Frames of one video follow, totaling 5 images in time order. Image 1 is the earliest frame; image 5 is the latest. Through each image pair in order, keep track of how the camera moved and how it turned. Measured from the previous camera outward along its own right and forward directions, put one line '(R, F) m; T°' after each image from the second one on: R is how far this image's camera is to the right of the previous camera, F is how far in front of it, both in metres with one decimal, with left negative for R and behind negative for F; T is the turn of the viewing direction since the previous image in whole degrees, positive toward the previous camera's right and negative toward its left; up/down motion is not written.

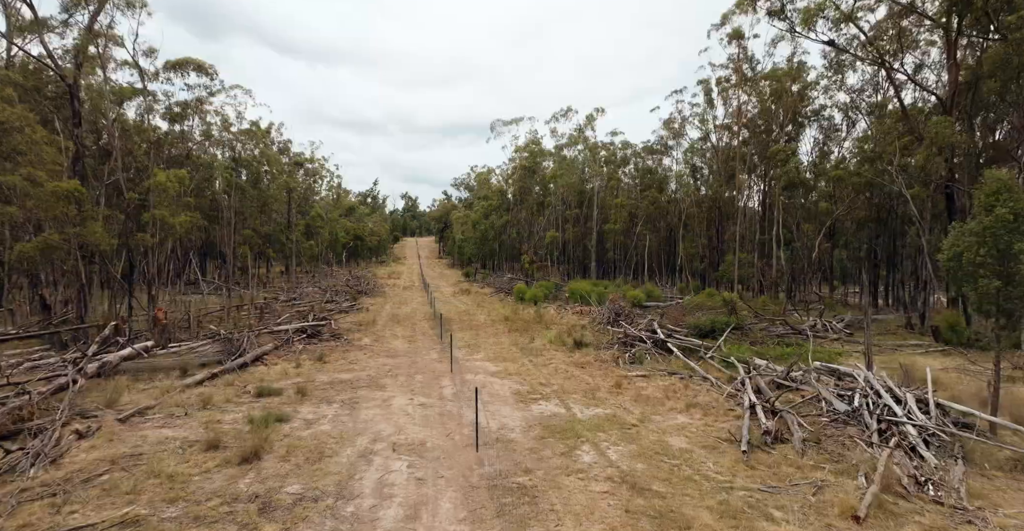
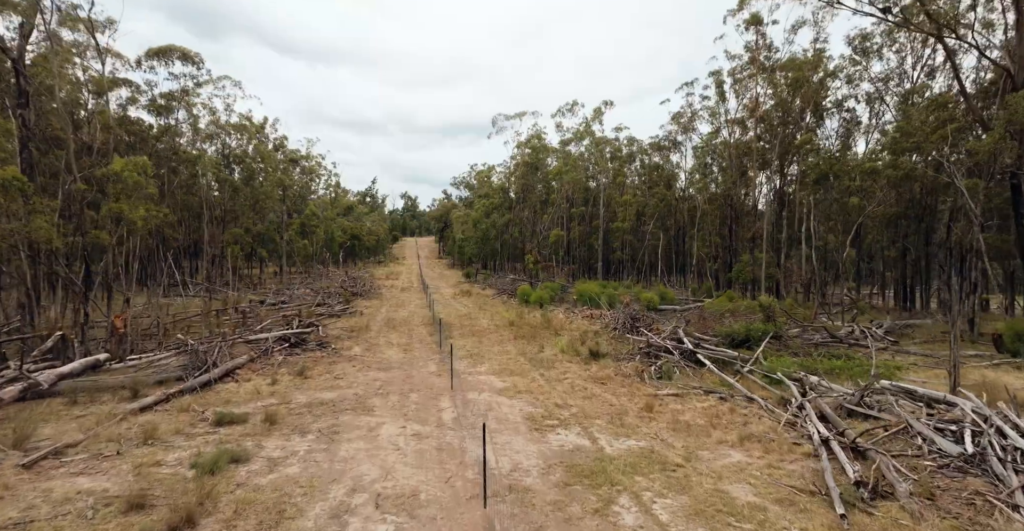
(-0.2, +1.6) m; 0°
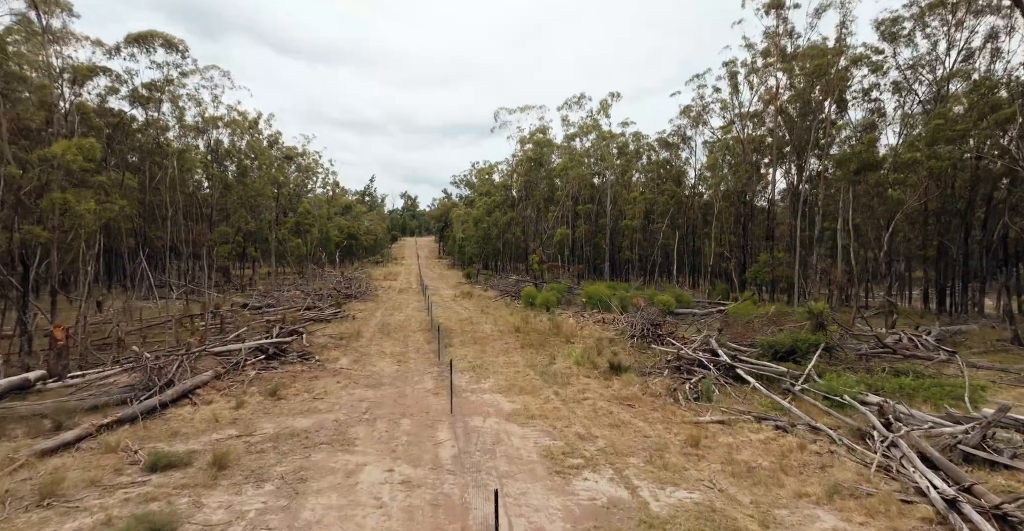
(-0.2, +1.6) m; 0°
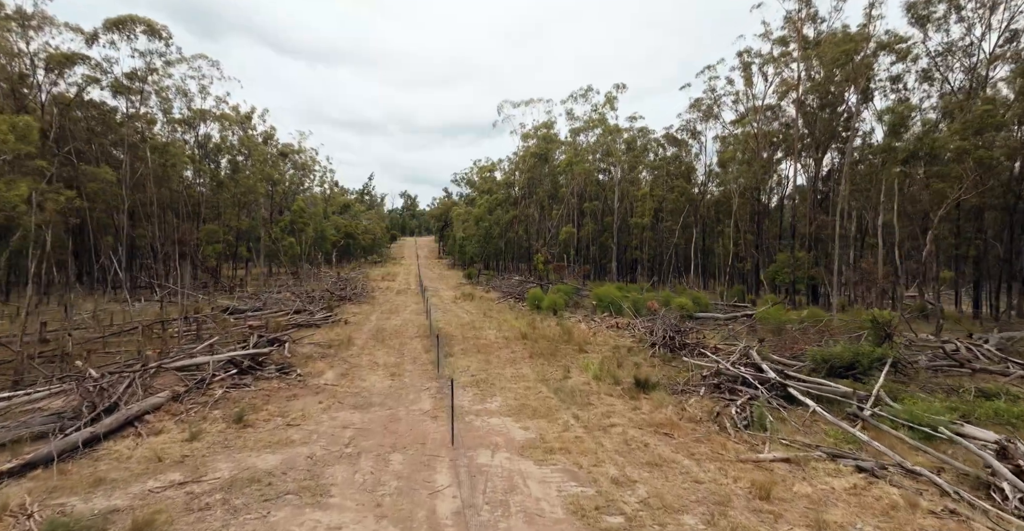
(-0.2, +1.5) m; 0°
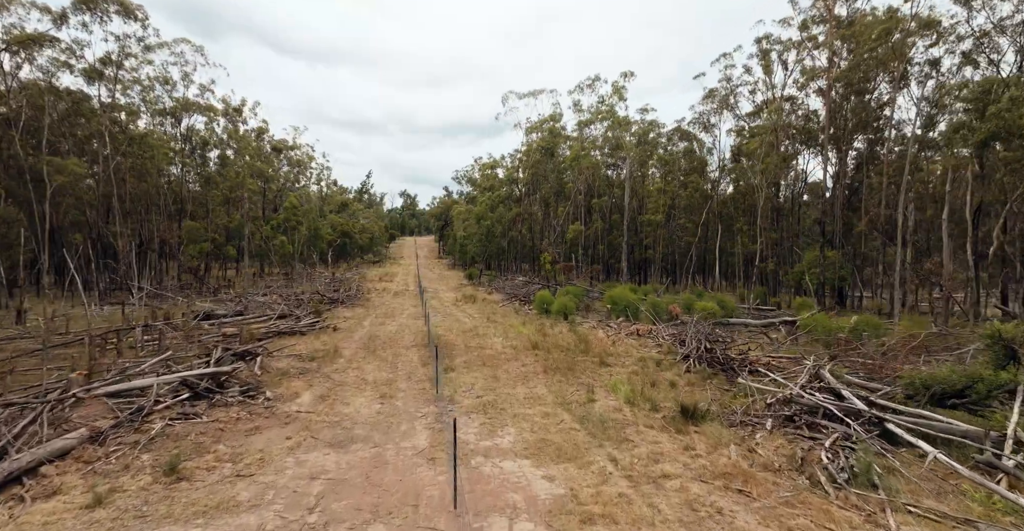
(-0.3, +1.9) m; 0°
